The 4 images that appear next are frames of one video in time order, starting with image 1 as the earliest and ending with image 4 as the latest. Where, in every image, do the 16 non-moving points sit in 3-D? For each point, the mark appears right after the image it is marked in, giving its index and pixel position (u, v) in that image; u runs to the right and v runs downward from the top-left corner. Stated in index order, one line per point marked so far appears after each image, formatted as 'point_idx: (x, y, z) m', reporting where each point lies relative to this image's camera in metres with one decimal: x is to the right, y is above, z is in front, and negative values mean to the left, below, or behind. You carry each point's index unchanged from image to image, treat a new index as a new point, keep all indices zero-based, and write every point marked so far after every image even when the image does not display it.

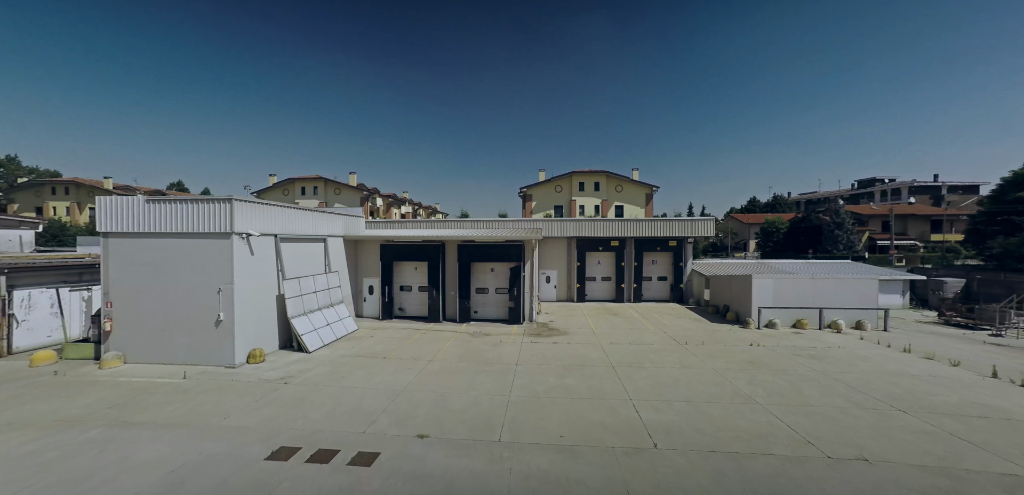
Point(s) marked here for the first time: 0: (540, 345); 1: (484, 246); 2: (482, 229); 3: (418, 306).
0: (+0.9, -3.0, +10.9) m
1: (-1.1, +0.1, +13.7) m
2: (-1.4, +0.9, +16.6) m
3: (-3.8, -2.4, +14.2) m
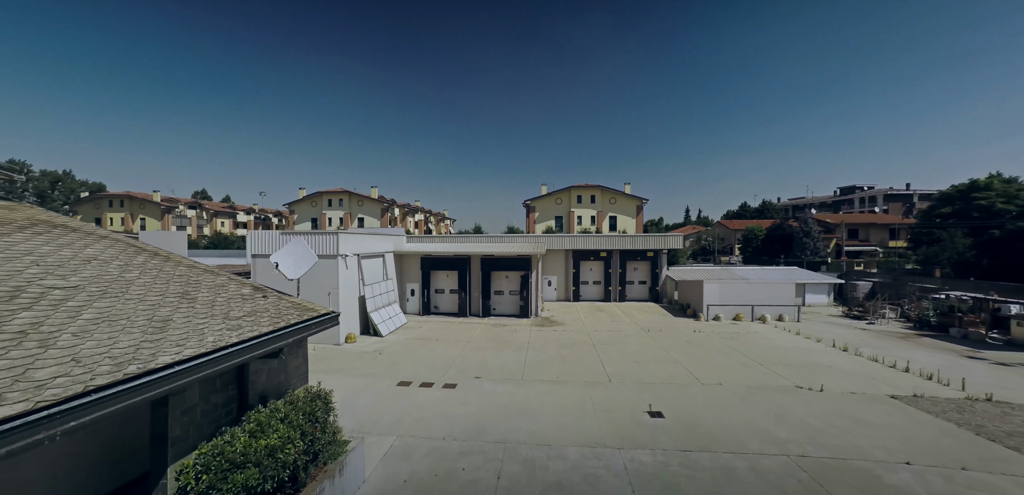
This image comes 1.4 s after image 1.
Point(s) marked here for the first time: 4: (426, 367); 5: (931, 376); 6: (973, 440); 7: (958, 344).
0: (+1.4, -3.7, +15.2) m
1: (-0.6, -0.6, +18.1) m
2: (-0.9, +0.2, +20.9) m
3: (-3.3, -3.0, +18.5) m
4: (-2.7, -3.7, +11.1) m
5: (+10.4, -3.2, +8.6) m
6: (+7.8, -3.3, +5.9) m
7: (+14.6, -3.2, +11.5) m
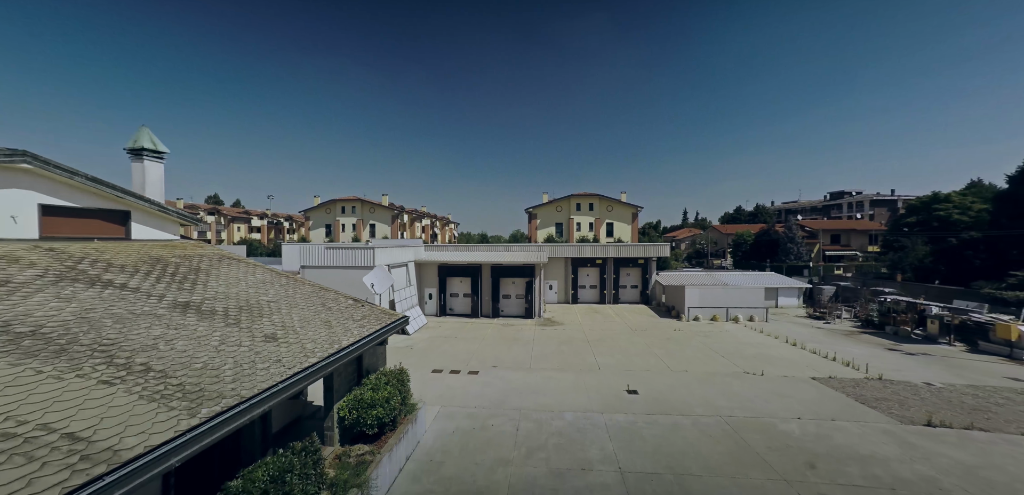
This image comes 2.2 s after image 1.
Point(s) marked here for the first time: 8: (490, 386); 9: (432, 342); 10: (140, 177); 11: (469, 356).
0: (+1.8, -4.2, +17.7) m
1: (-0.2, -1.1, +20.6) m
2: (-0.5, -0.3, +23.4) m
3: (-2.9, -3.6, +21.0) m
4: (-2.4, -4.3, +13.6) m
5: (+10.7, -3.7, +11.1) m
6: (+8.2, -3.8, +8.4) m
7: (+14.9, -3.7, +14.0) m
8: (-0.7, -4.3, +10.9) m
9: (-3.6, -4.3, +15.8) m
10: (-7.5, +1.4, +7.2) m
11: (-1.7, -4.3, +13.8) m
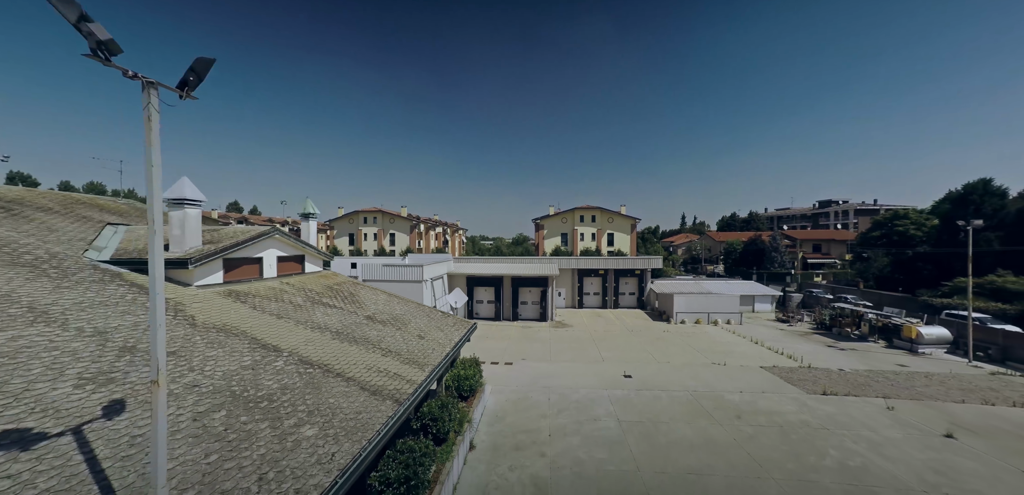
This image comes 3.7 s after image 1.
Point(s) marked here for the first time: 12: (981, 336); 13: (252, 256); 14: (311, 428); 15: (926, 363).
0: (+2.9, -5.1, +21.4) m
1: (+0.9, -2.1, +24.3) m
2: (+0.6, -1.3, +27.1) m
3: (-1.8, -4.5, +24.8) m
4: (-1.3, -5.2, +17.3) m
5: (+11.8, -4.6, +14.9) m
6: (+9.3, -4.7, +12.2) m
7: (+16.0, -4.6, +17.7) m
8: (+0.4, -5.2, +14.6) m
9: (-2.5, -5.2, +19.6) m
10: (-6.5, +0.5, +11.0) m
11: (-0.6, -5.2, +17.6) m
12: (+18.5, -3.5, +13.8) m
13: (-6.3, -0.2, +8.5) m
14: (-2.4, -2.2, +4.2) m
15: (+15.5, -4.3, +13.2) m
